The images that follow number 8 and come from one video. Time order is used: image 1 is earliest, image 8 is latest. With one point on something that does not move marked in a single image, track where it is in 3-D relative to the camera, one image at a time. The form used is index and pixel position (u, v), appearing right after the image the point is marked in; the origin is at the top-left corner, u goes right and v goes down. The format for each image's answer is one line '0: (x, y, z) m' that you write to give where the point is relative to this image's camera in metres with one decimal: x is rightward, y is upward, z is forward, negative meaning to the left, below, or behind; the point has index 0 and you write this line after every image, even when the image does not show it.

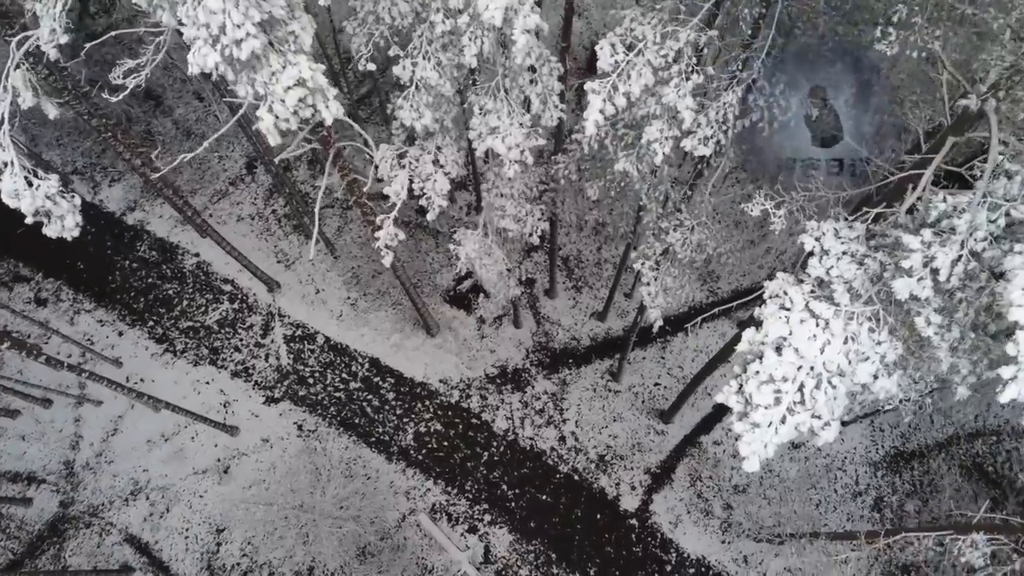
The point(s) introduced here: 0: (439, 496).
0: (-1.2, -3.6, +12.7) m
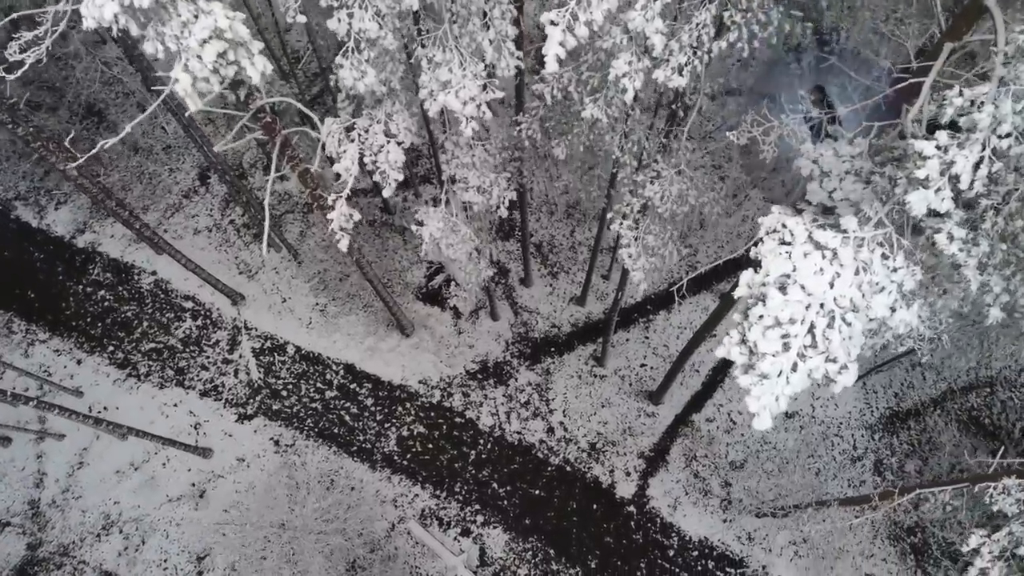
0: (-1.3, -3.5, +12.2) m
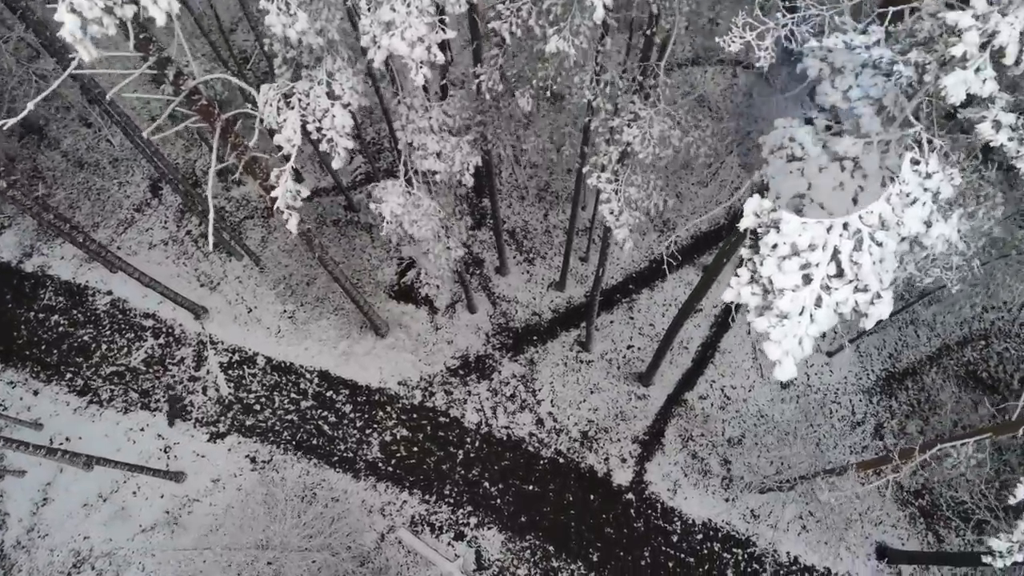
0: (-1.4, -3.4, +11.6) m
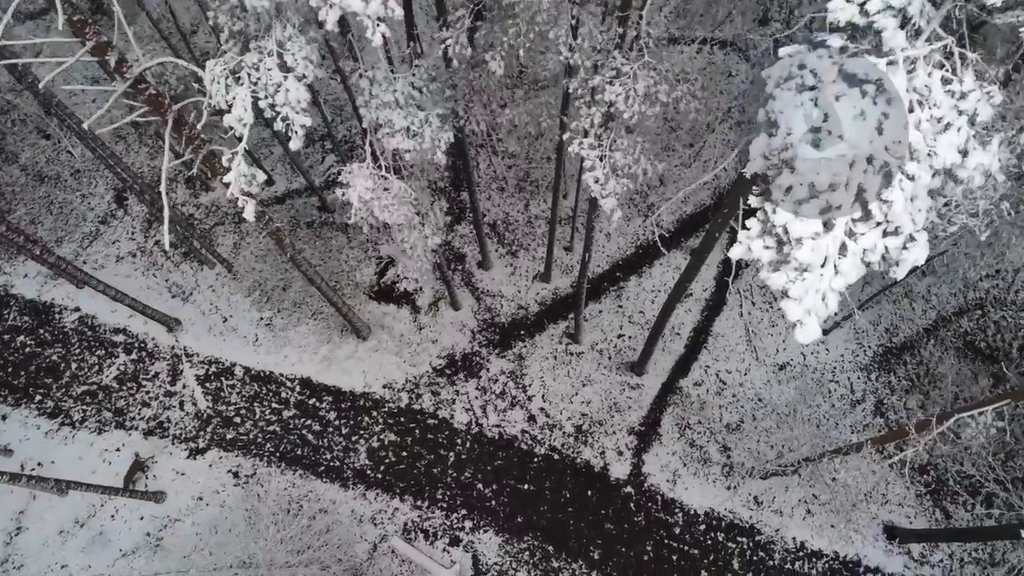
0: (-1.5, -3.4, +11.1) m
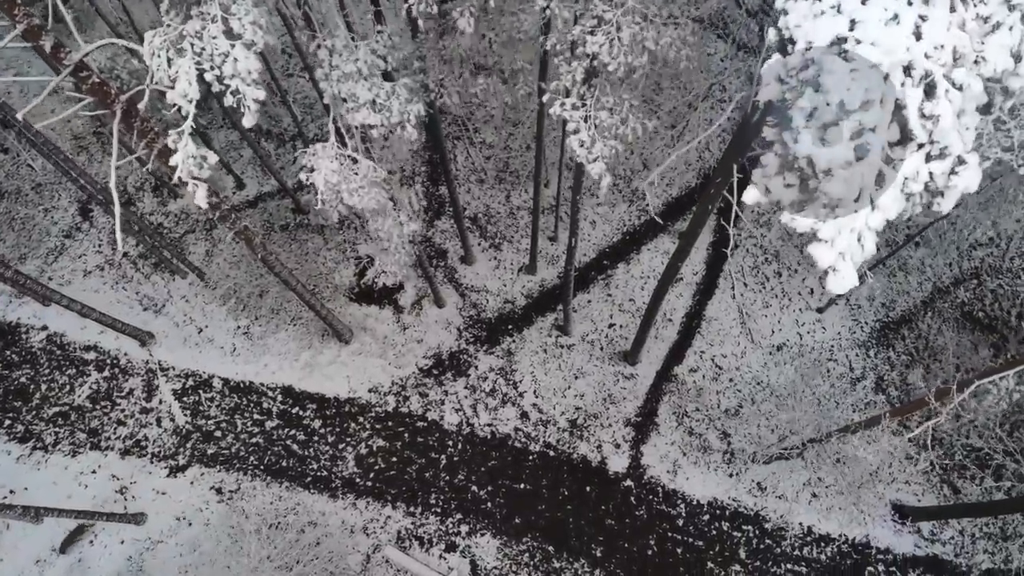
0: (-1.5, -3.3, +10.7) m
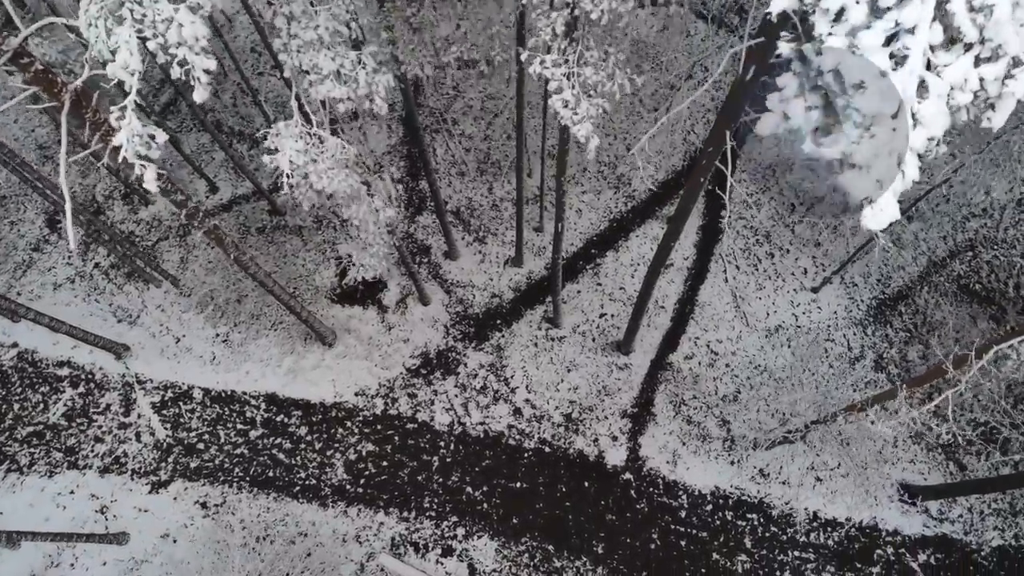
0: (-1.6, -3.3, +10.3) m
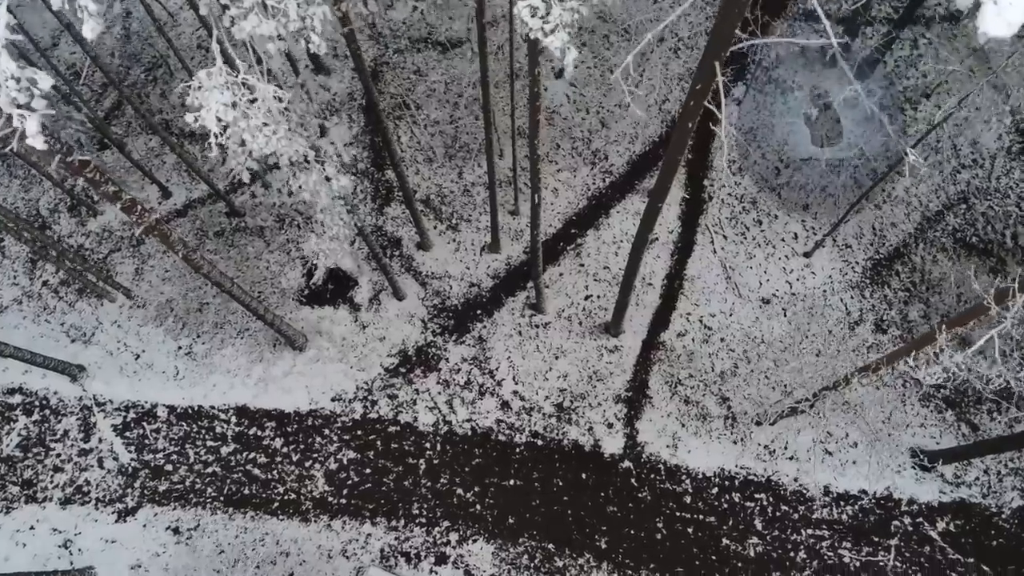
0: (-1.6, -3.2, +9.6) m
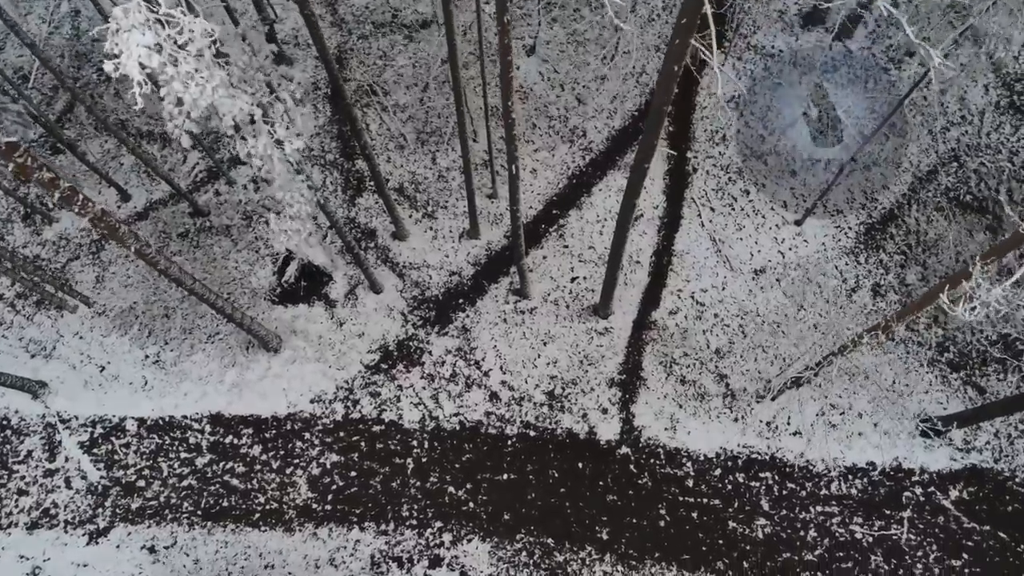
0: (-1.7, -3.1, +9.1) m
